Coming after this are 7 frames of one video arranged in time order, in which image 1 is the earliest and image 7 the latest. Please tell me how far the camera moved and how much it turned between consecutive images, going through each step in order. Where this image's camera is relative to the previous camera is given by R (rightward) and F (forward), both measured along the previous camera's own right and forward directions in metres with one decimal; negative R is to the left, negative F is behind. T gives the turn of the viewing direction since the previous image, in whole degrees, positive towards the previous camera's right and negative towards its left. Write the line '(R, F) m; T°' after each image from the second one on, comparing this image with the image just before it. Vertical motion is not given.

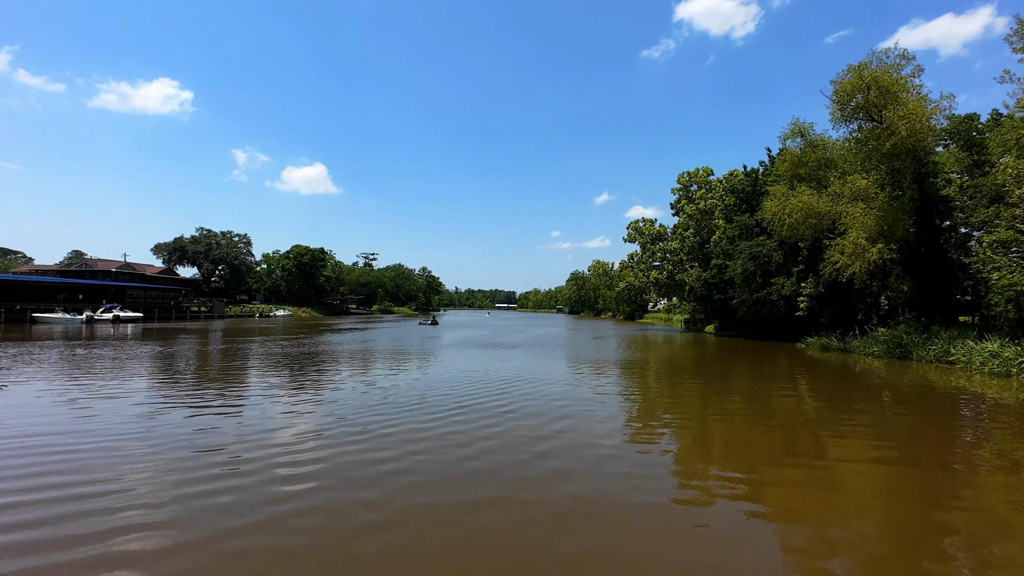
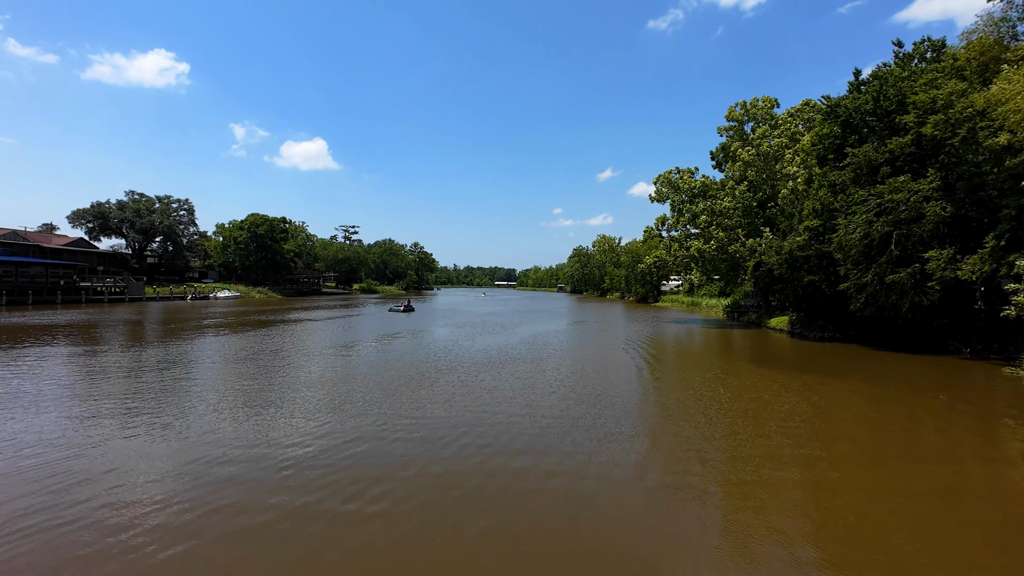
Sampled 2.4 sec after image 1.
(+1.0, +10.3) m; 0°
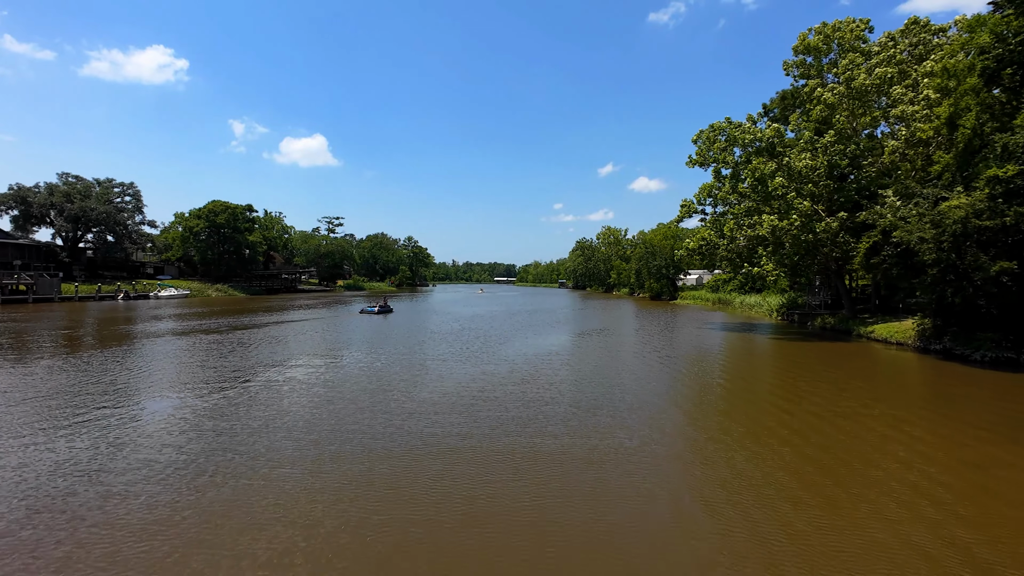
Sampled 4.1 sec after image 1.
(+0.4, +7.5) m; 0°
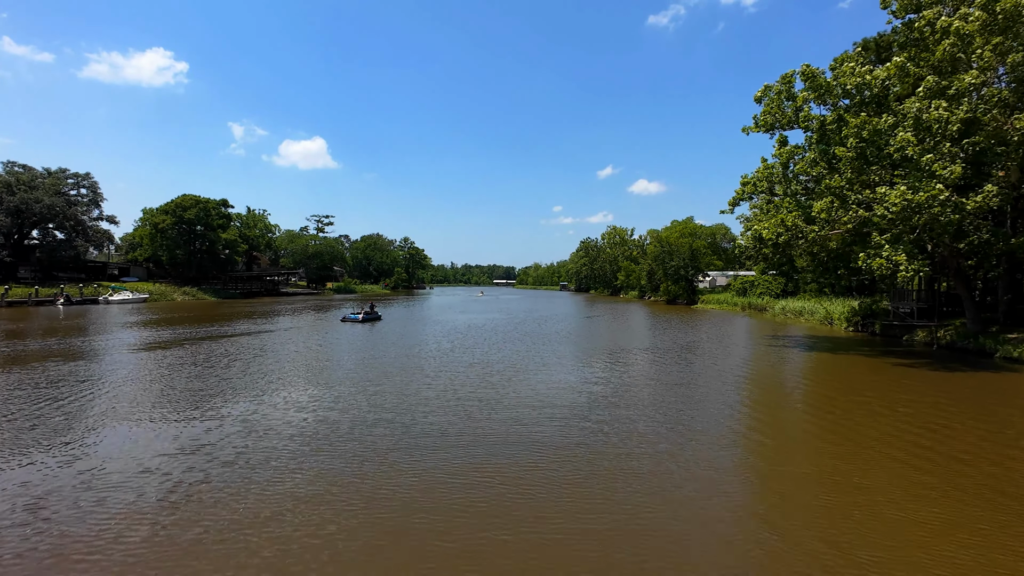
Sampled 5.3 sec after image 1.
(-0.3, +5.2) m; 0°
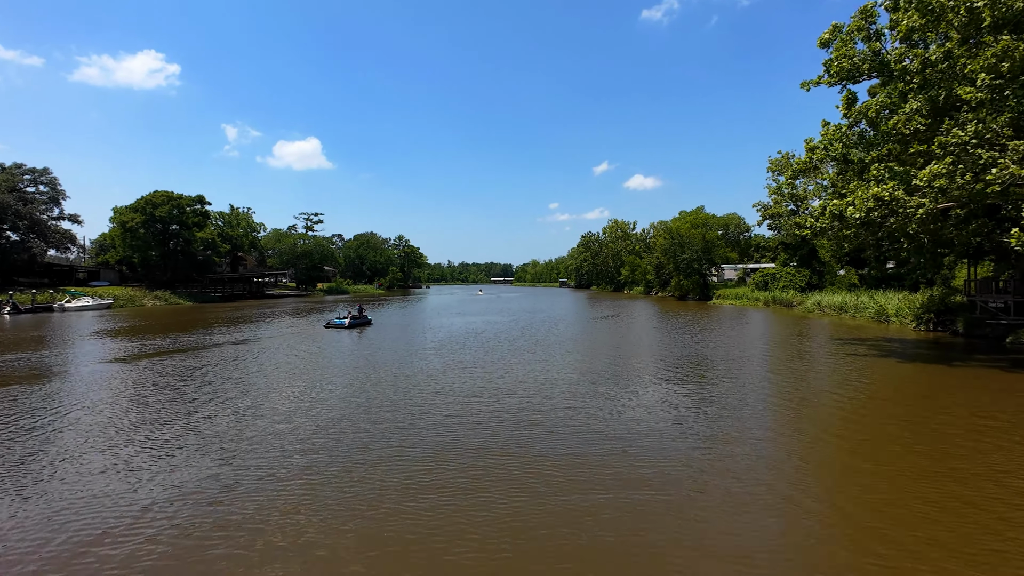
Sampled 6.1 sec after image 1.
(-0.3, +3.5) m; 0°
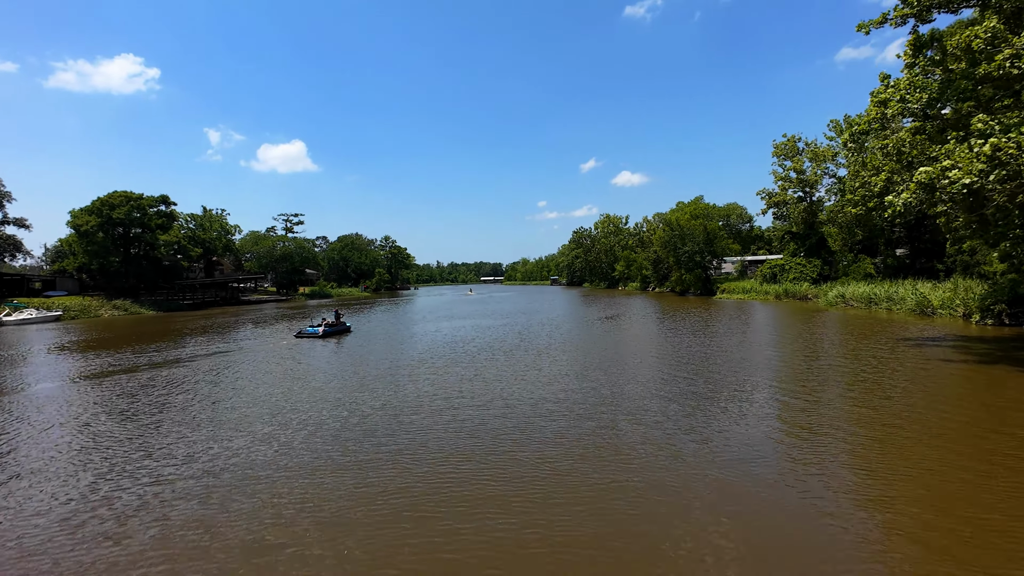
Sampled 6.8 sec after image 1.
(-0.1, +2.9) m; +1°
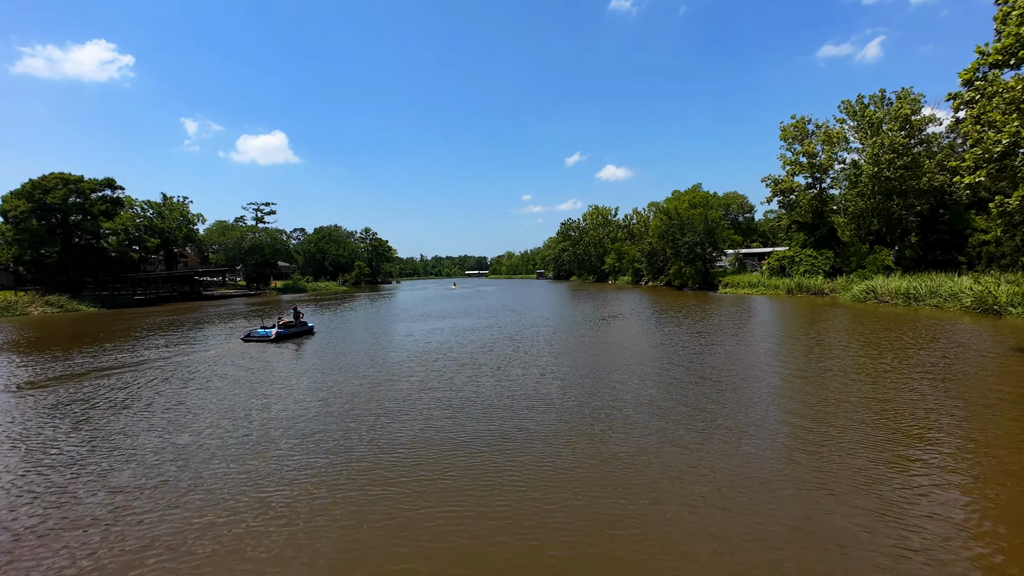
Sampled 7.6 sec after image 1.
(-0.1, +3.5) m; +2°
